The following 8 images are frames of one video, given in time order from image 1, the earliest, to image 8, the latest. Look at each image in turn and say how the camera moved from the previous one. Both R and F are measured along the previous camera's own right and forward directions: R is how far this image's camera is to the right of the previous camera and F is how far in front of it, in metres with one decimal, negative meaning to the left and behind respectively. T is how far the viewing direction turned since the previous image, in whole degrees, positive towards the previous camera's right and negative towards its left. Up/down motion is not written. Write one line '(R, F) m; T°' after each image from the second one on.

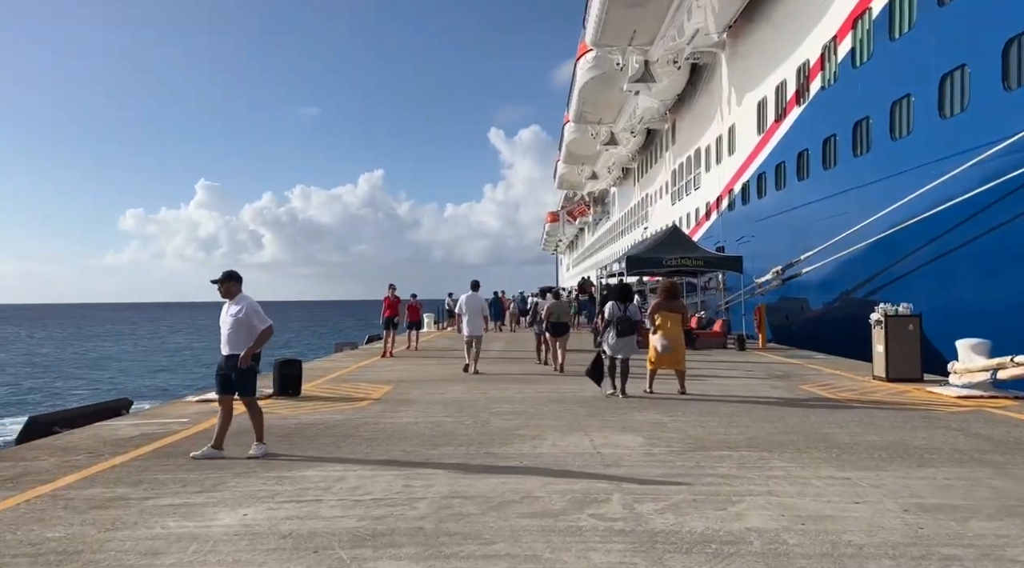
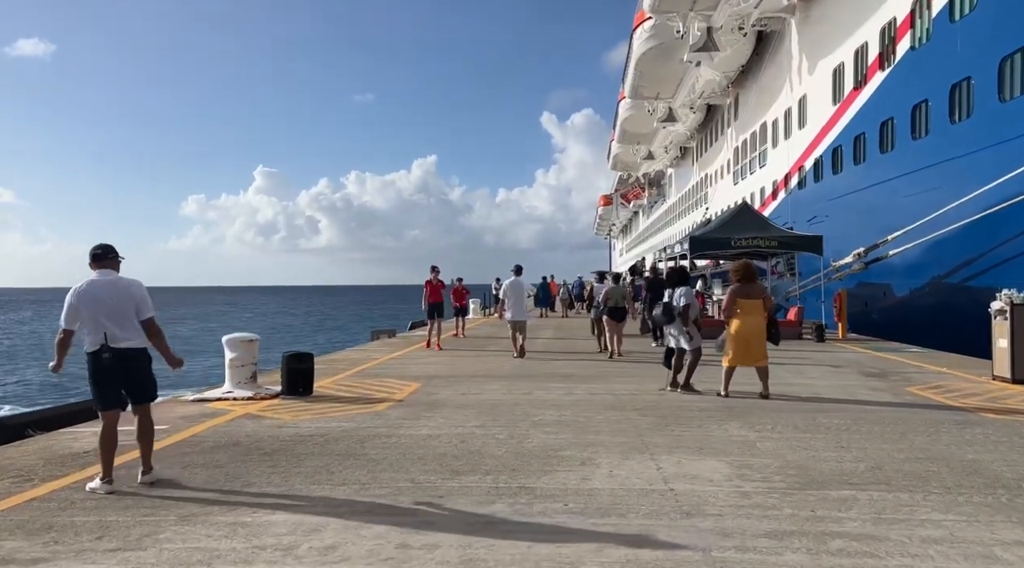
(+0.1, +1.9) m; -4°
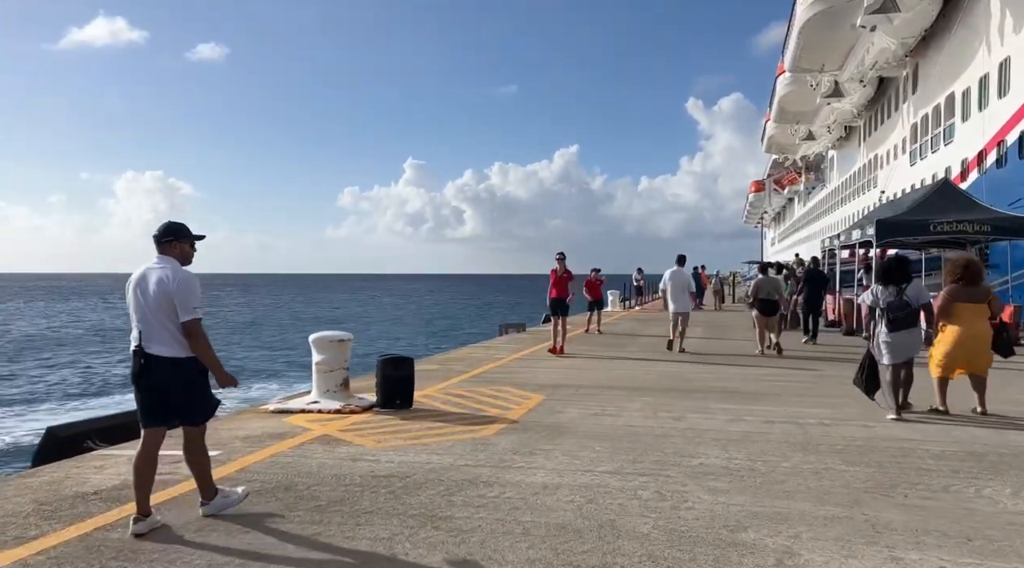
(-0.1, +2.2) m; -10°
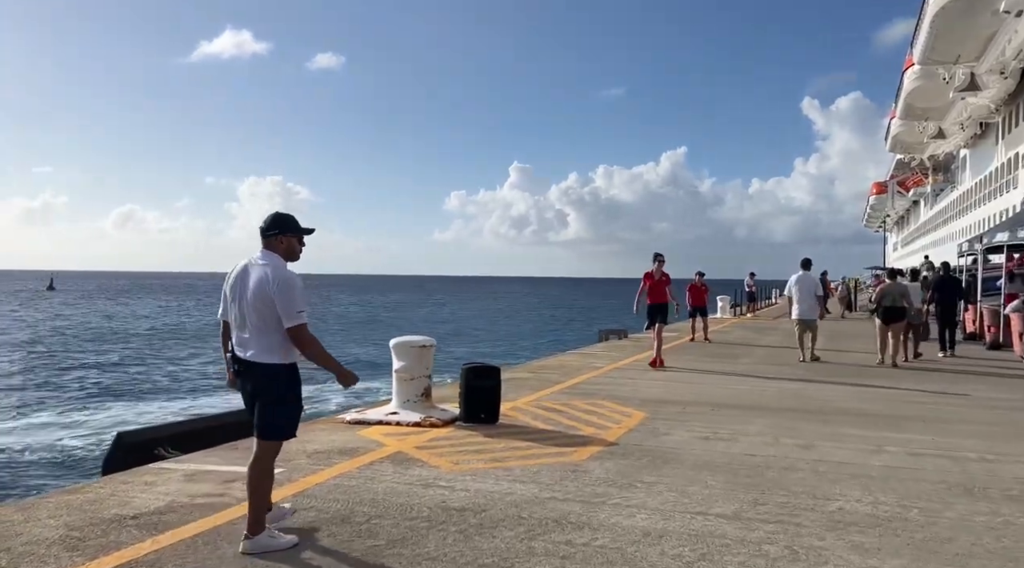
(0.0, +0.9) m; -7°
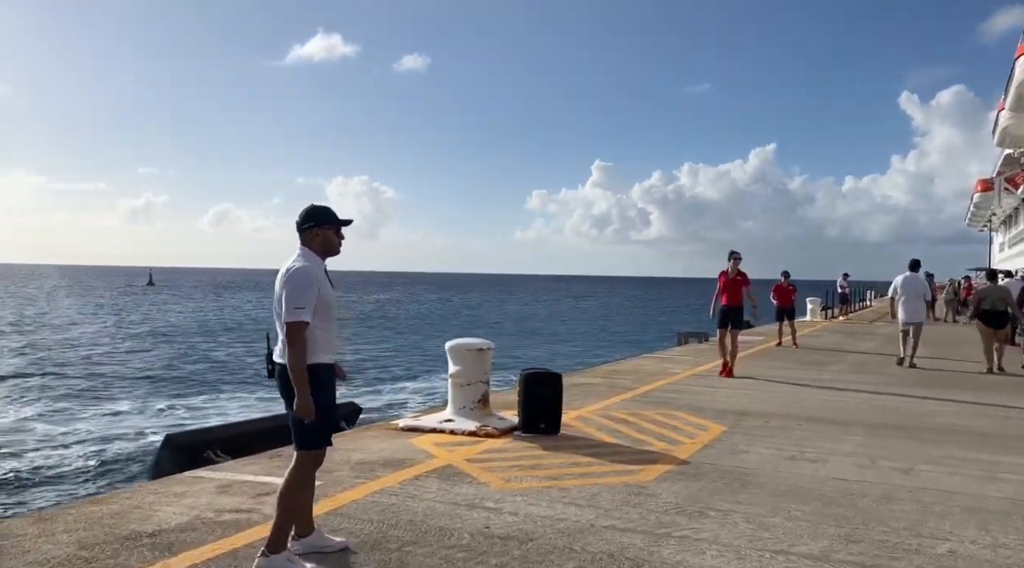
(+0.2, +0.6) m; -6°
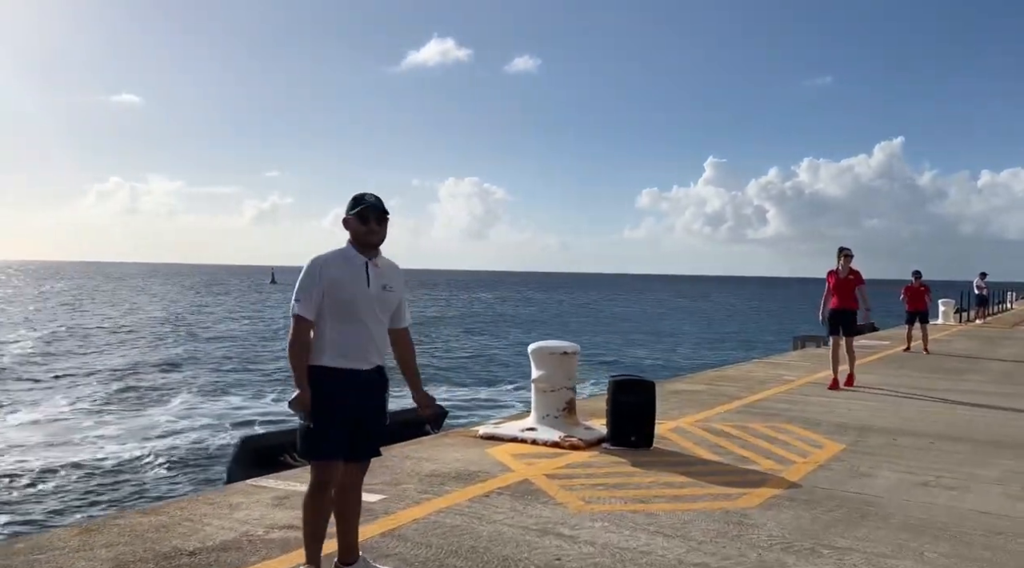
(+0.2, +0.6) m; -8°
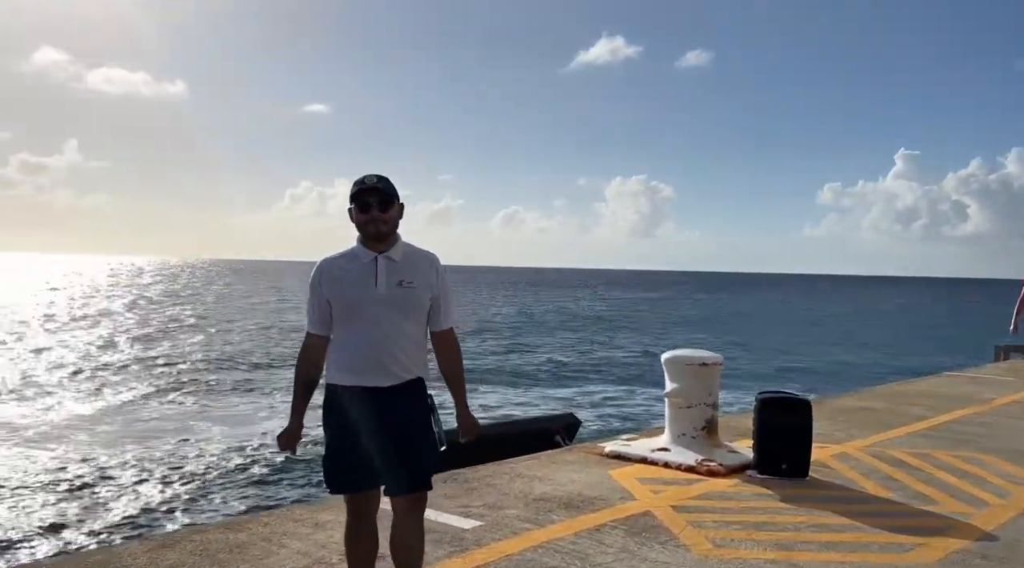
(+0.3, +0.7) m; -12°
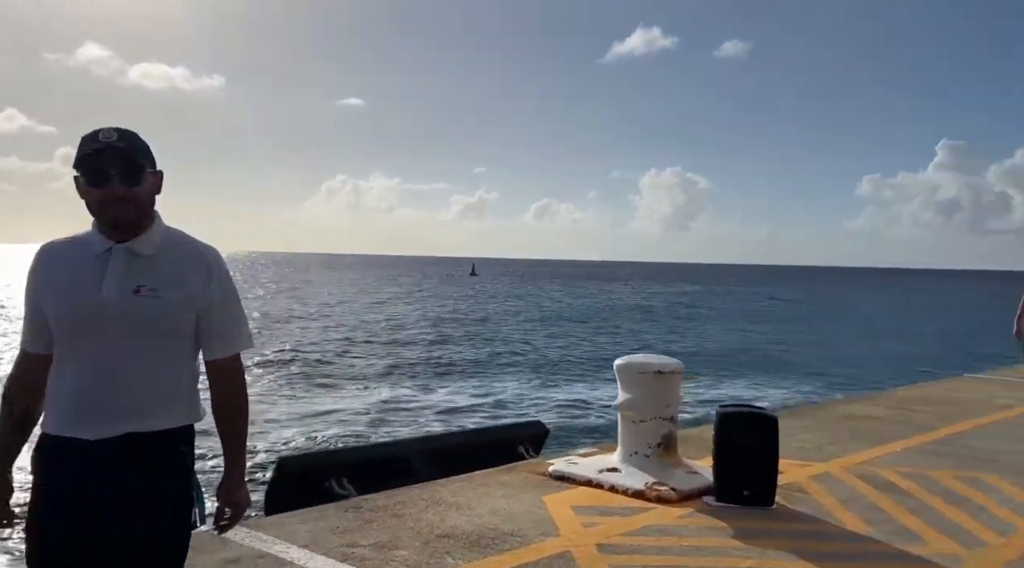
(+0.6, +0.7) m; -2°
